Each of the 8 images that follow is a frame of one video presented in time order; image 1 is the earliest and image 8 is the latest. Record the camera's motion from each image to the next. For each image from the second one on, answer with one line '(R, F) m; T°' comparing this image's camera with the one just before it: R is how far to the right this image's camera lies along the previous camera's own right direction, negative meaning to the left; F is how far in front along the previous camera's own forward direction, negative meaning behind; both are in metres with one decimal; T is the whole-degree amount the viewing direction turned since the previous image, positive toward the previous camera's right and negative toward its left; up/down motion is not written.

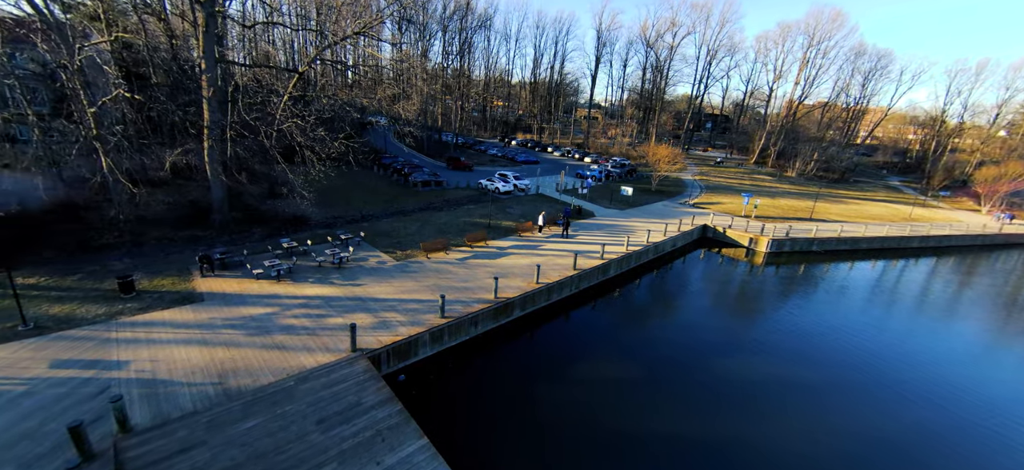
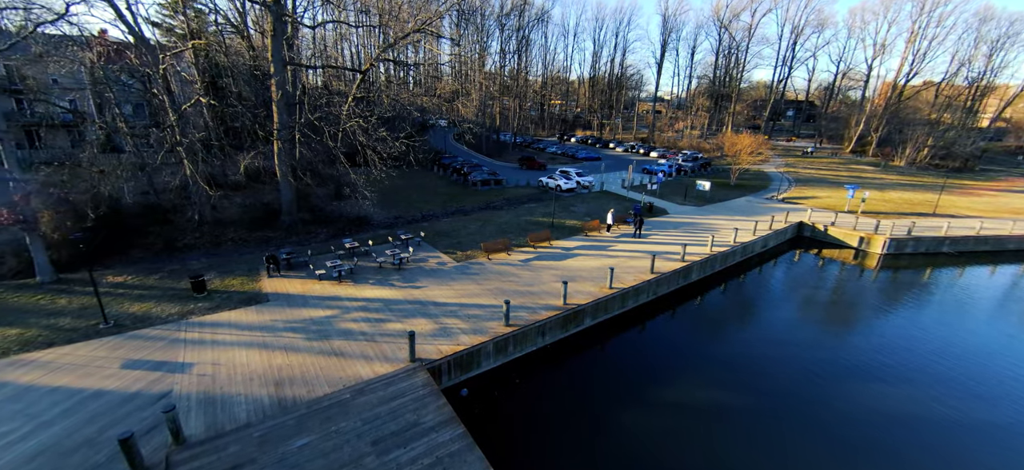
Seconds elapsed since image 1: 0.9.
(-0.4, +1.2) m; -8°
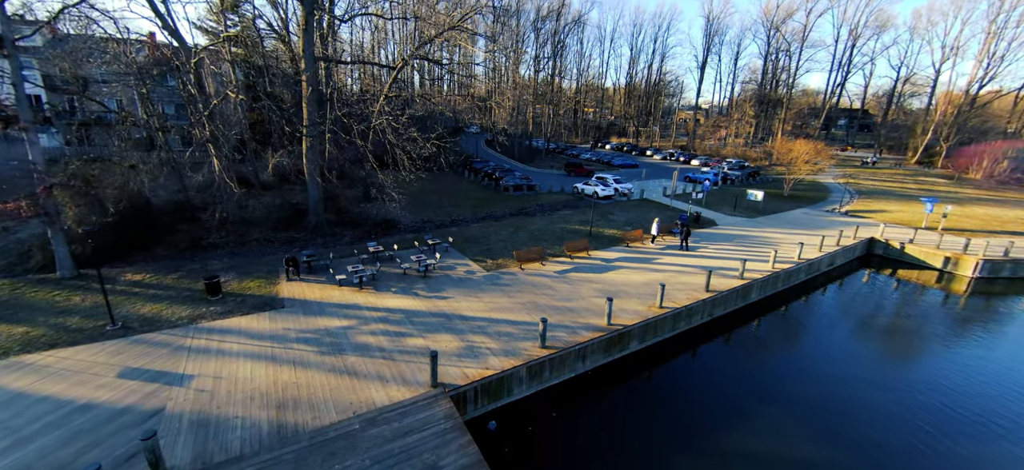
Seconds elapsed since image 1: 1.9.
(-0.3, +1.2) m; -4°
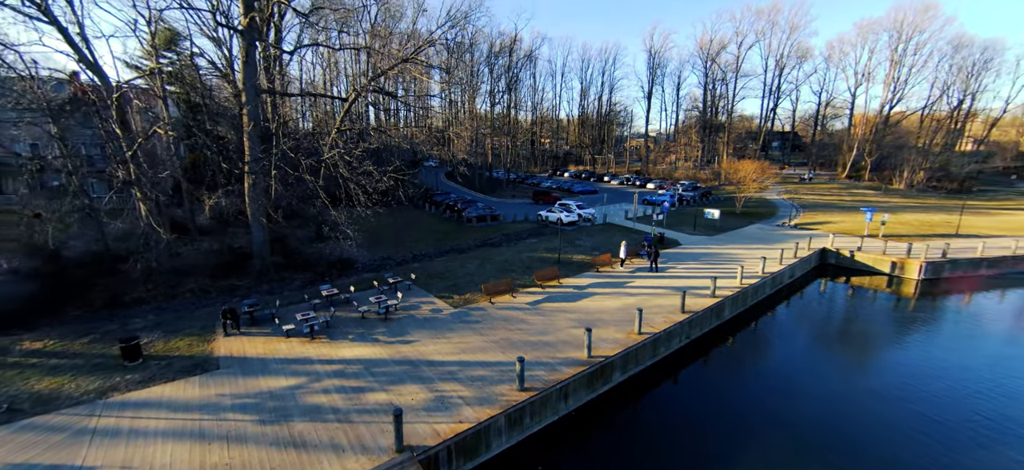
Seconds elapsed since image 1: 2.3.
(-0.1, +0.7) m; +5°
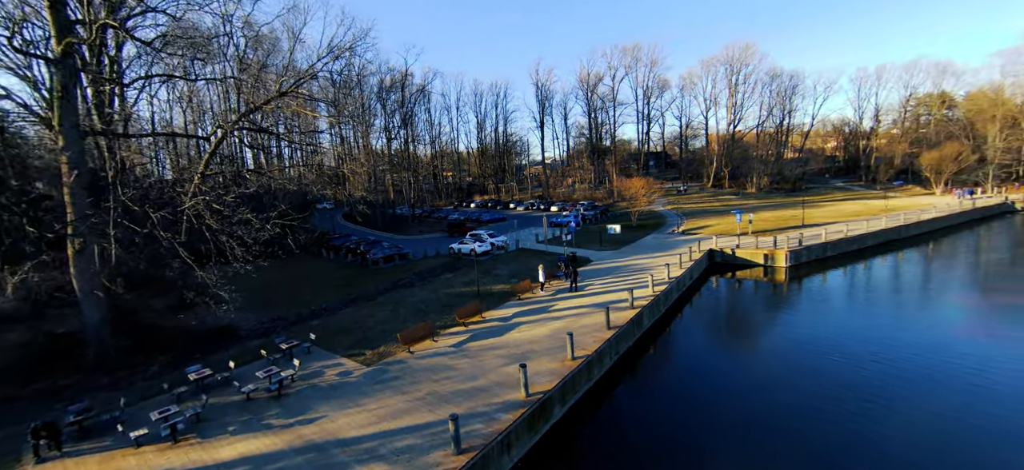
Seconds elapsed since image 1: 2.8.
(-0.1, +0.8) m; +13°
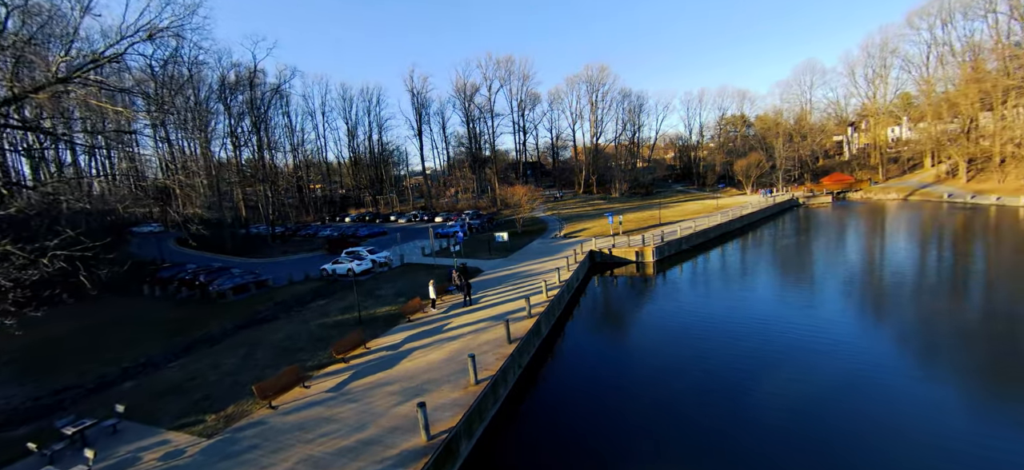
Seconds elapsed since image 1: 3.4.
(-0.1, +1.0) m; +17°
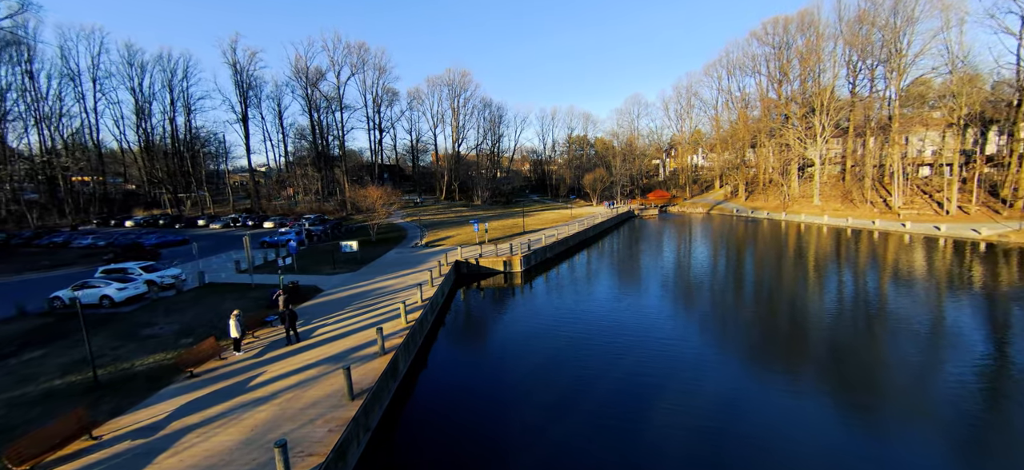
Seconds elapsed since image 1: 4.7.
(+0.2, +2.4) m; +20°
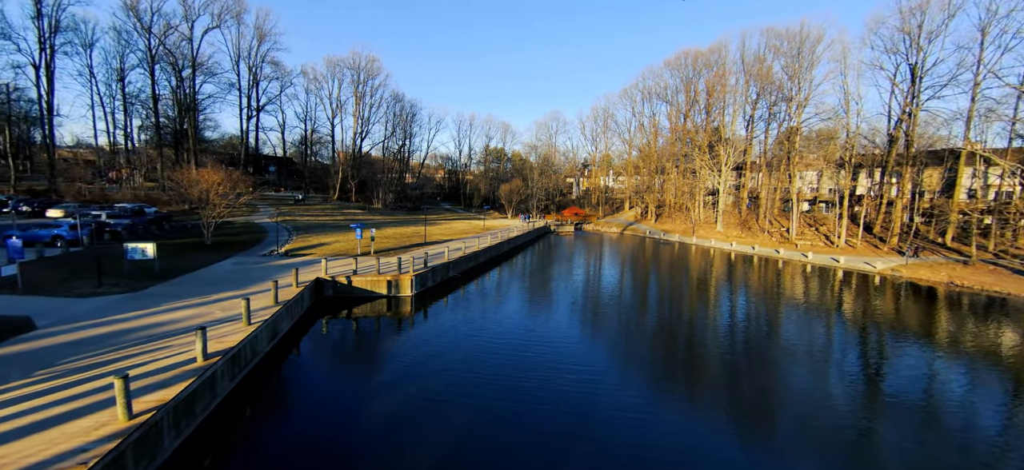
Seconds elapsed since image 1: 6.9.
(+0.8, +4.3) m; +12°
